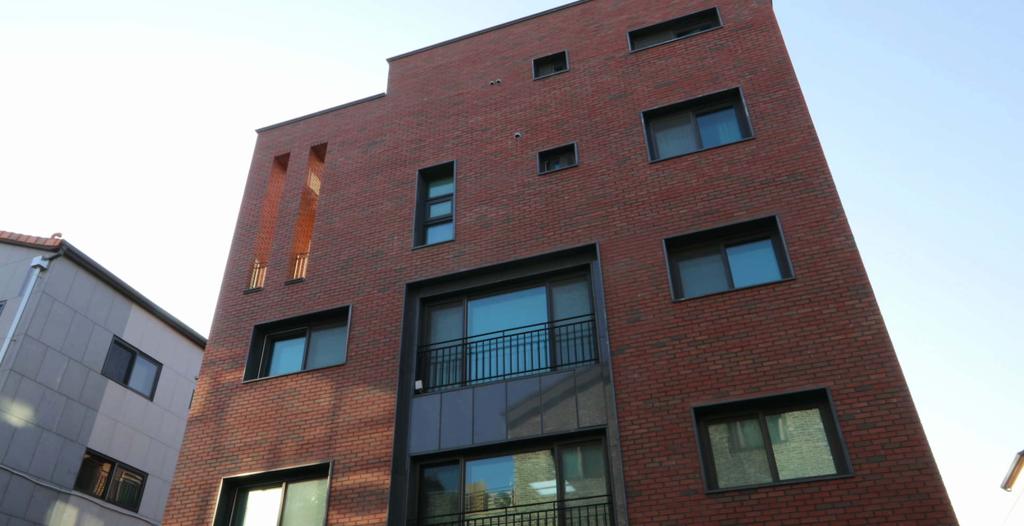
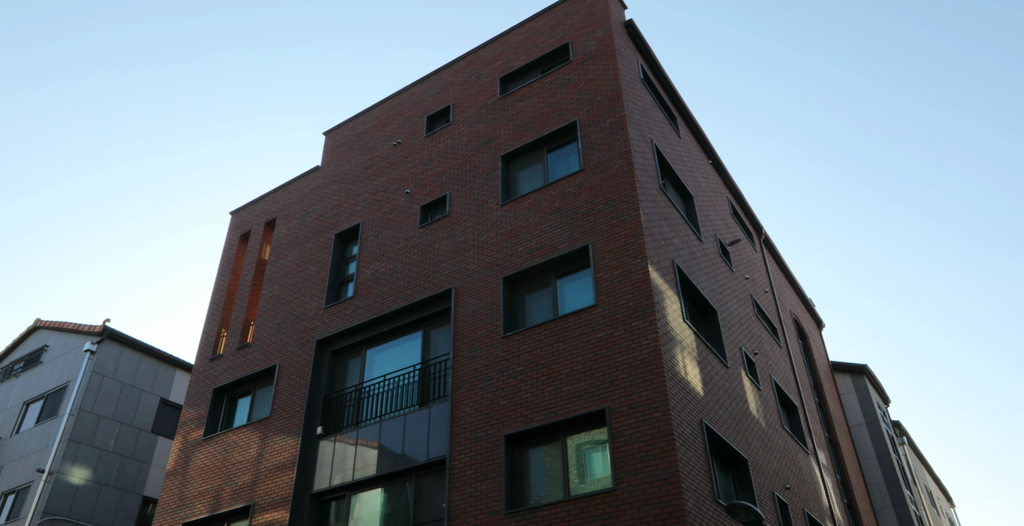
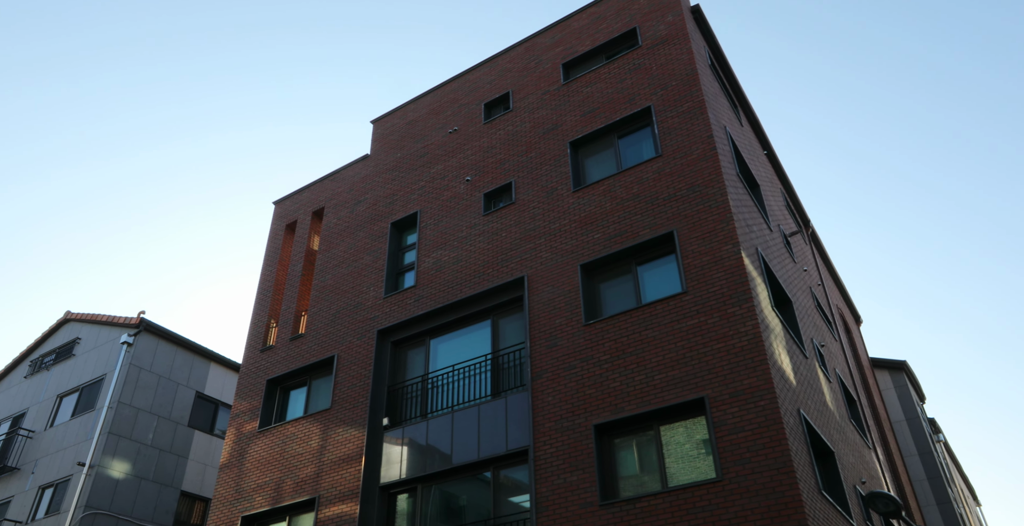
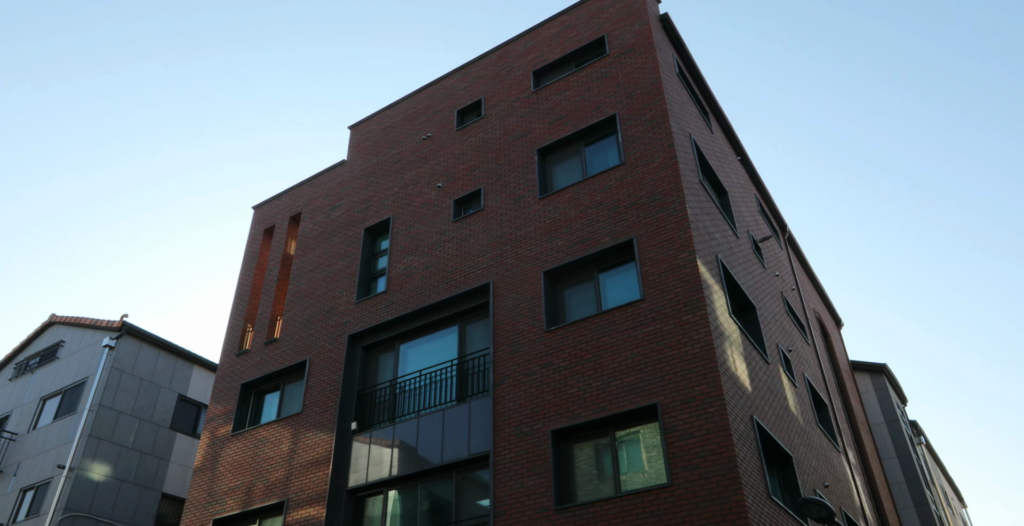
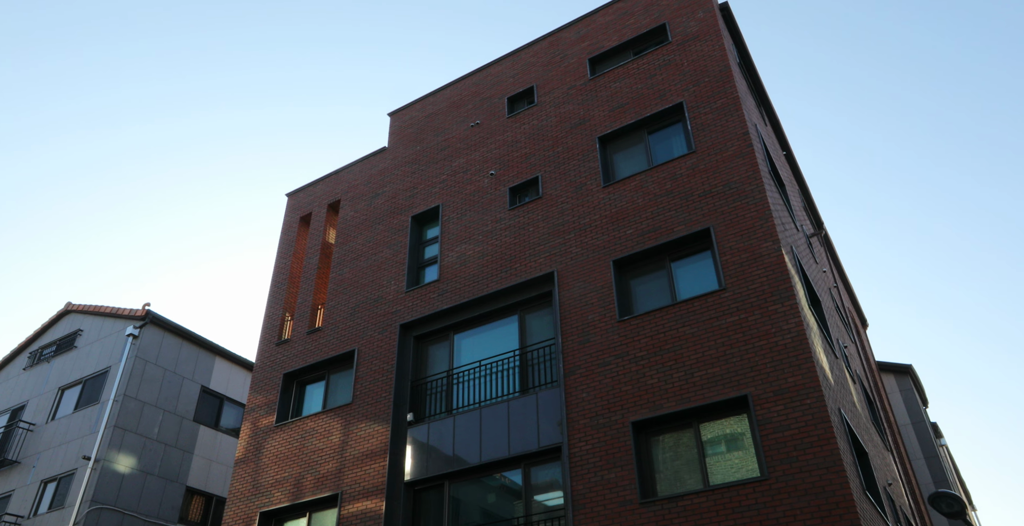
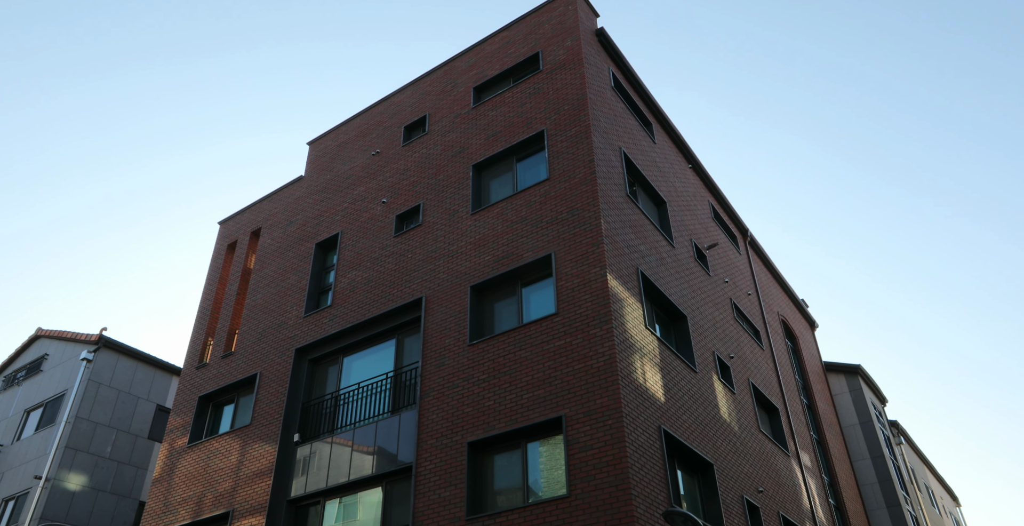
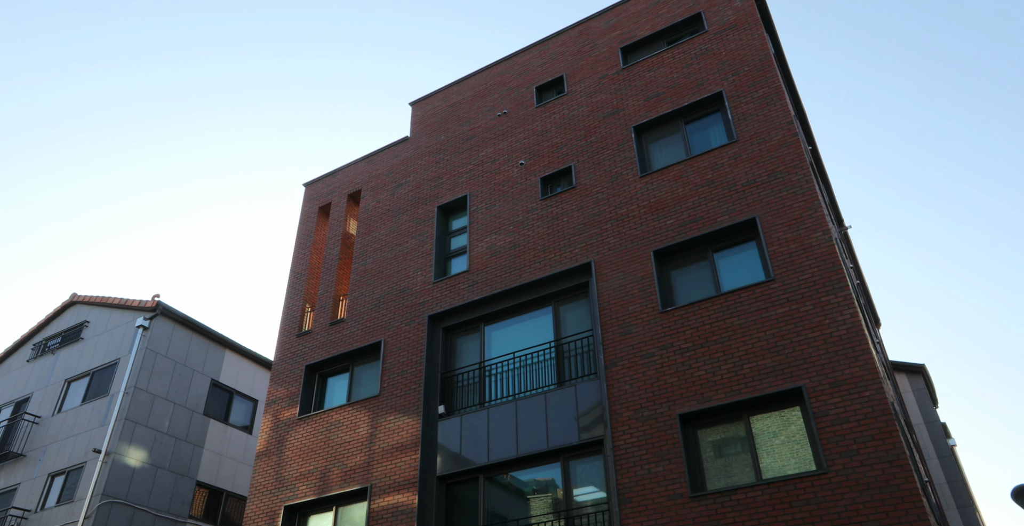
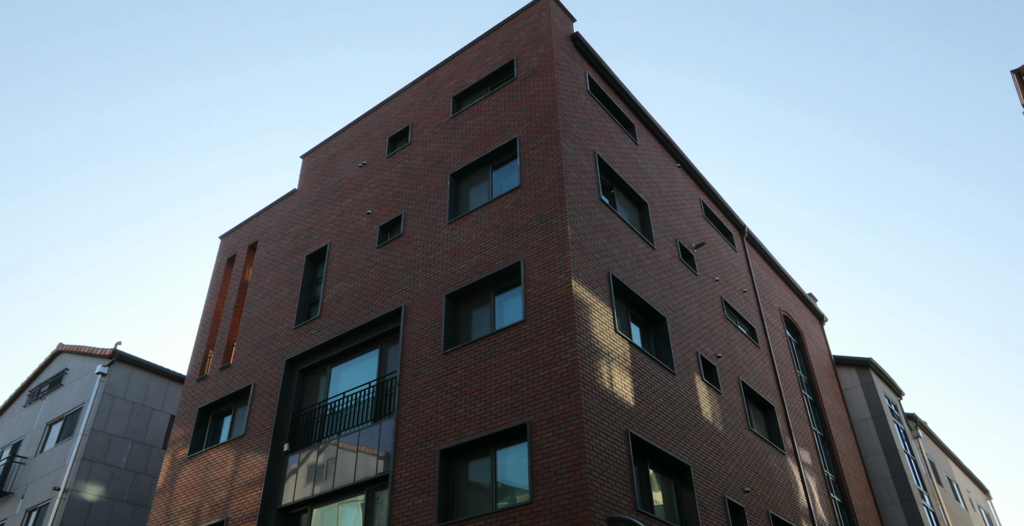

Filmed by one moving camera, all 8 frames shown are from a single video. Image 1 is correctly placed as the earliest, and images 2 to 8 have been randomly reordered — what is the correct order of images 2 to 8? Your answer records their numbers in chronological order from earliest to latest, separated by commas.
7, 5, 3, 4, 2, 6, 8
